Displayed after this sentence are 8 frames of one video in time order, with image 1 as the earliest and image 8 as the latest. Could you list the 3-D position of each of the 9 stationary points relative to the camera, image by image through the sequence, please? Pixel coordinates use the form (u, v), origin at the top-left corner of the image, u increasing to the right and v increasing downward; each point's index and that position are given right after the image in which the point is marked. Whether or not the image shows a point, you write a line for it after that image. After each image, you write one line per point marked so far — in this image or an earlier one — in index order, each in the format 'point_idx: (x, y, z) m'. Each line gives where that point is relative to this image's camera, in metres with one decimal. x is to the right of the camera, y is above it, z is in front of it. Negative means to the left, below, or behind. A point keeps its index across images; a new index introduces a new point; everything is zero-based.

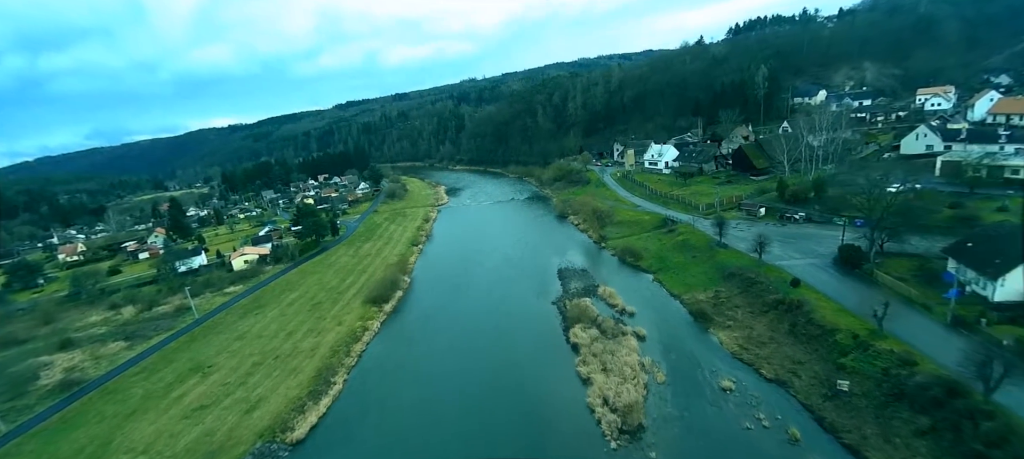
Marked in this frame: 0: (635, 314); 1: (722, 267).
0: (+5.3, -3.6, +18.5) m
1: (+9.7, -1.8, +19.8) m
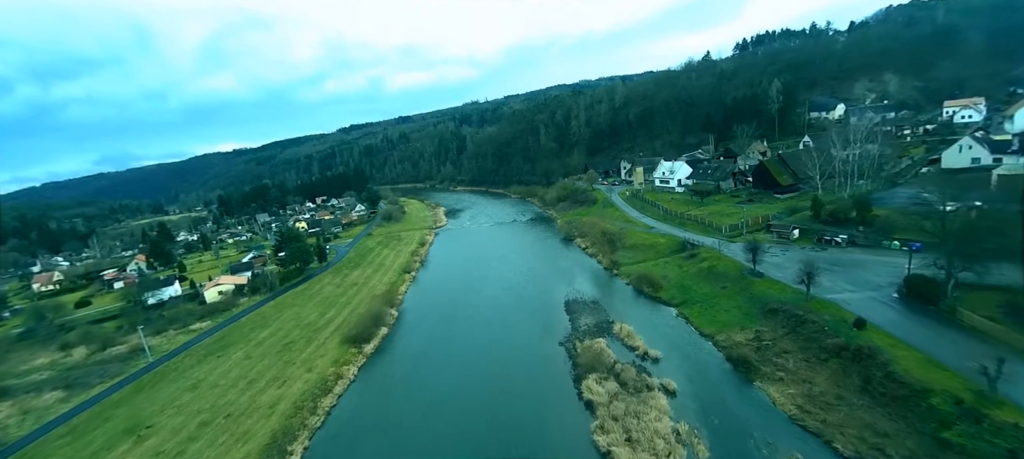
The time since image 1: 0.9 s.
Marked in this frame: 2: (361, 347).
0: (+5.3, -4.6, +15.3) m
1: (+9.6, -2.8, +16.7) m
2: (-6.8, -5.3, +19.3) m
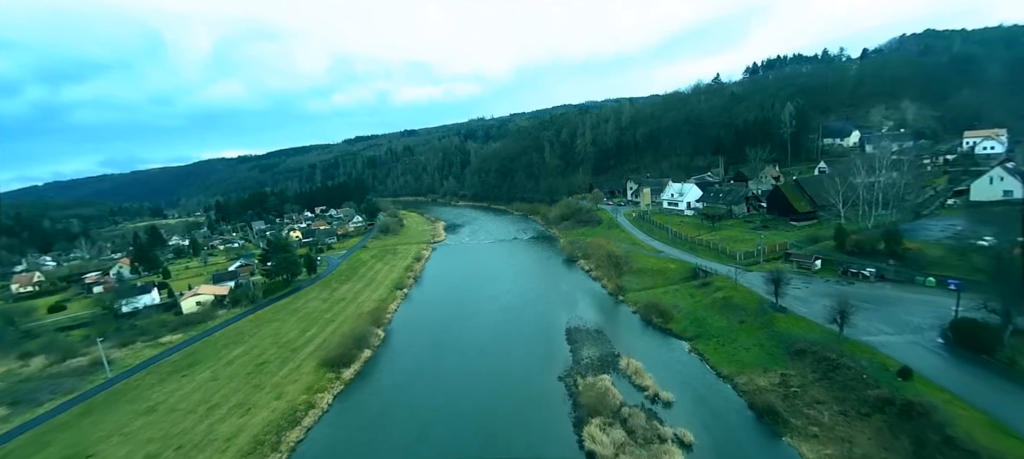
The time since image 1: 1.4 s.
0: (+5.0, -5.5, +13.5) m
1: (+9.5, -3.8, +14.9) m
2: (-7.1, -5.8, +17.5) m
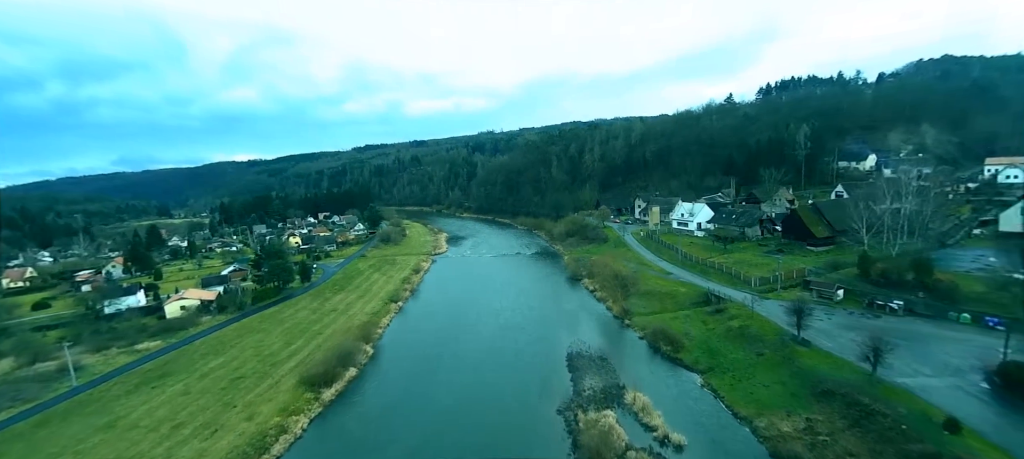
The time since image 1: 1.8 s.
0: (+4.8, -6.1, +12.0) m
1: (+9.3, -4.7, +13.4) m
2: (-7.3, -6.1, +16.2) m
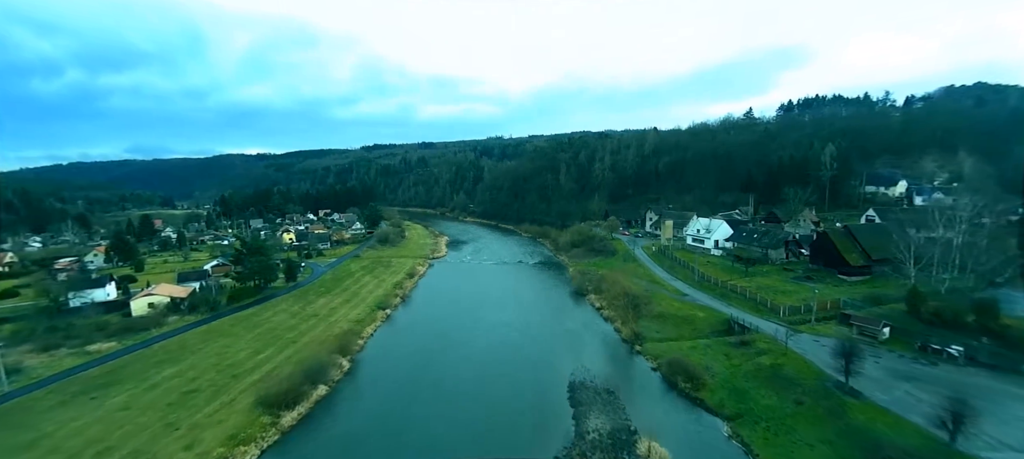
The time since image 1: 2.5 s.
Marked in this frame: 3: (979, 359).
0: (+4.5, -6.5, +9.6) m
1: (+9.1, -5.4, +11.0) m
2: (-7.6, -6.0, +13.9) m
3: (+16.2, -4.4, +14.8) m
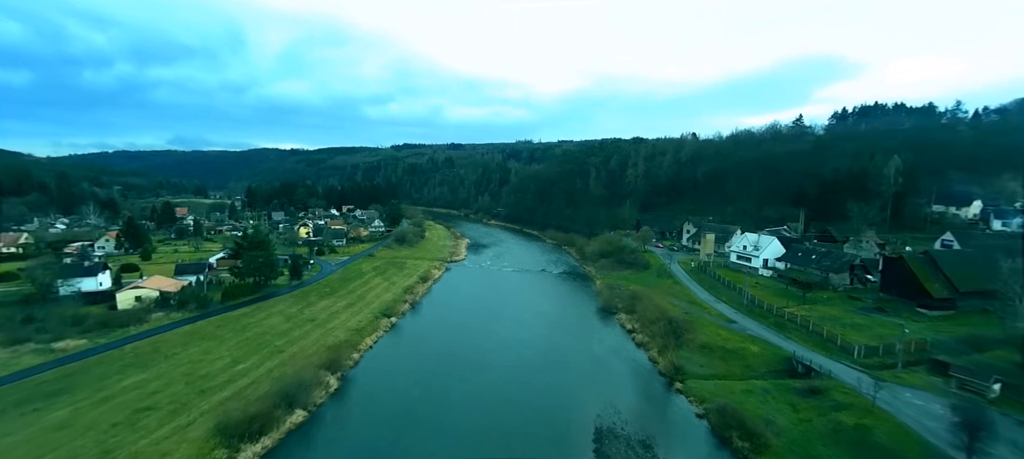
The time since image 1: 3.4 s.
0: (+4.4, -6.9, +6.5) m
1: (+9.1, -6.0, +7.6) m
2: (-7.3, -5.8, +11.5) m
3: (+16.5, -5.4, +11.1) m
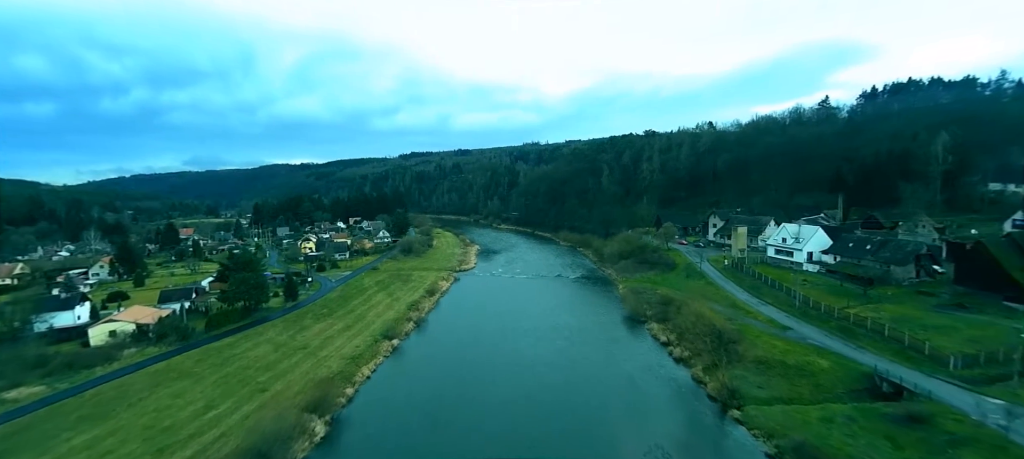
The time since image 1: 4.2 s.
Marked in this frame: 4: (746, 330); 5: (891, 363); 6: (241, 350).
0: (+4.9, -6.8, +3.7) m
1: (+9.6, -5.6, +4.7) m
2: (-6.7, -6.3, +9.0) m
3: (+17.0, -4.7, +7.9) m
4: (+9.7, -4.1, +17.7) m
5: (+12.4, -4.3, +14.1) m
6: (-11.6, -5.1, +18.4) m
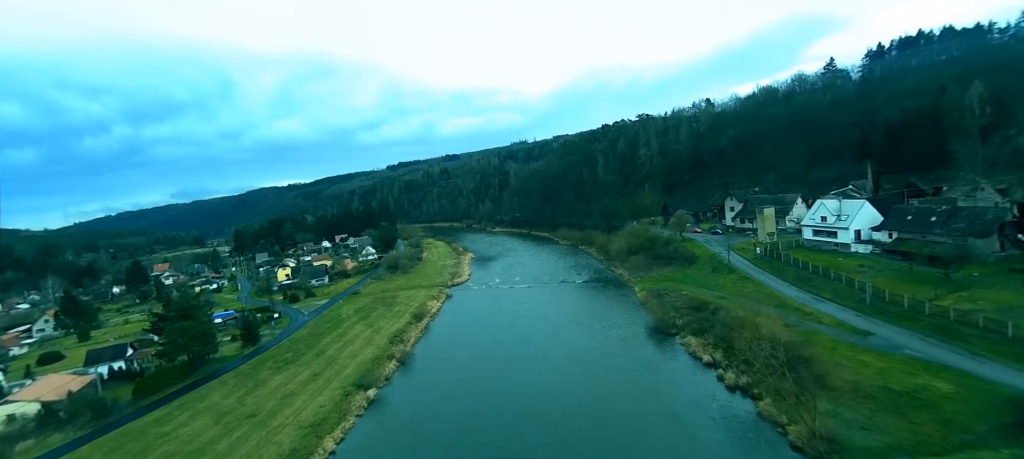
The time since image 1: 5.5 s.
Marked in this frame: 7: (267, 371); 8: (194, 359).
0: (+5.3, -6.6, -0.2) m
1: (+9.9, -5.0, +0.9) m
2: (-6.3, -7.2, +5.0) m
3: (+17.2, -3.4, +4.1) m
4: (+9.8, -3.5, +13.8) m
5: (+12.5, -3.5, +10.3) m
6: (-11.3, -6.5, +14.4) m
7: (-10.5, -6.0, +18.4) m
8: (-13.6, -5.5, +18.5) m
